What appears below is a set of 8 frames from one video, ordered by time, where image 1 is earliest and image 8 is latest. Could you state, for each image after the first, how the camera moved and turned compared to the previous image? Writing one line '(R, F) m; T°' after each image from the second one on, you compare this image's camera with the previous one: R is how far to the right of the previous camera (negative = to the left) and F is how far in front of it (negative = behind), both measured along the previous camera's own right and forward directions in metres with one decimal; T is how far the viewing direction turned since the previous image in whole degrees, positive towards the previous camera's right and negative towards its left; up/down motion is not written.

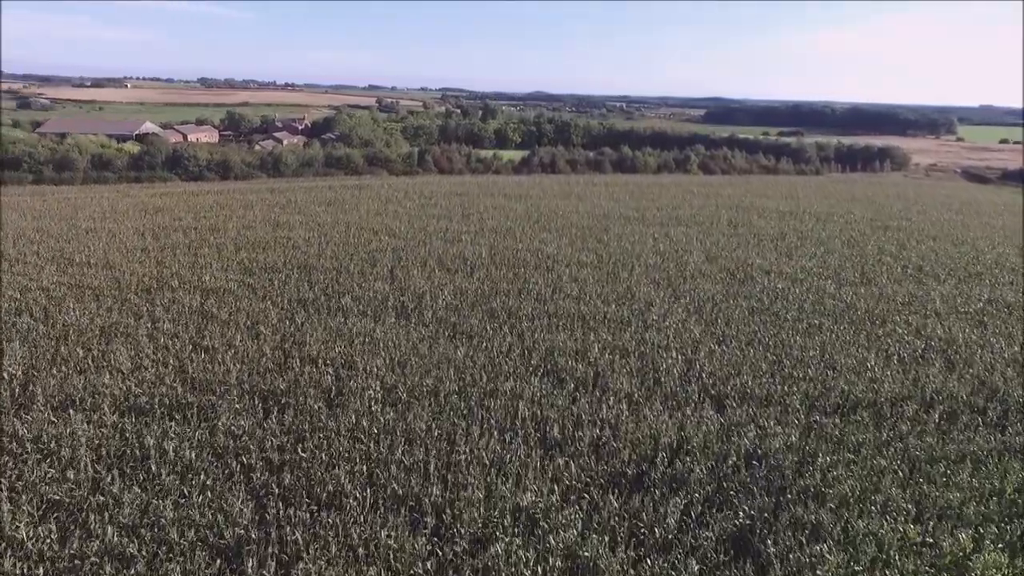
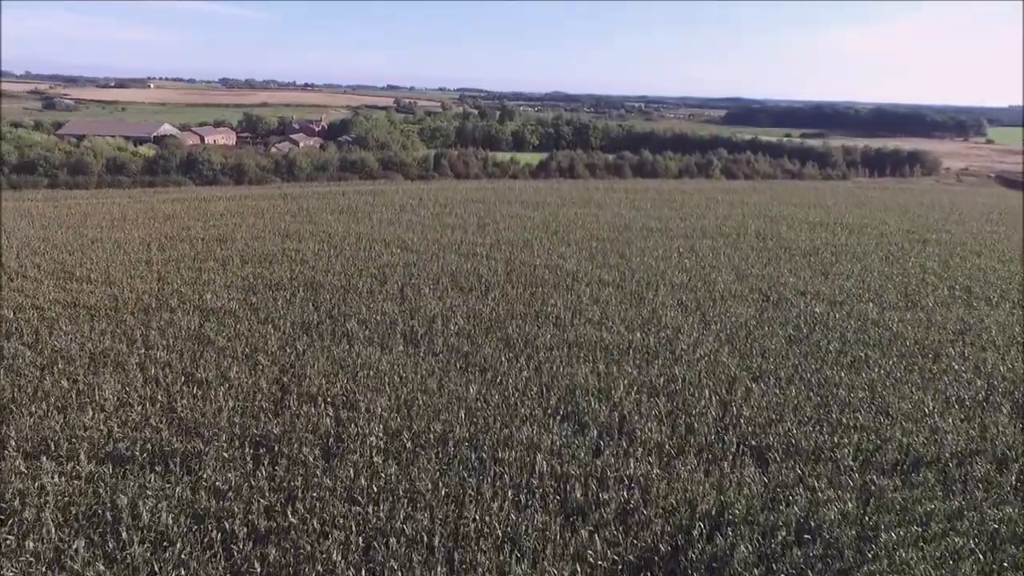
(0.0, +0.7) m; -2°
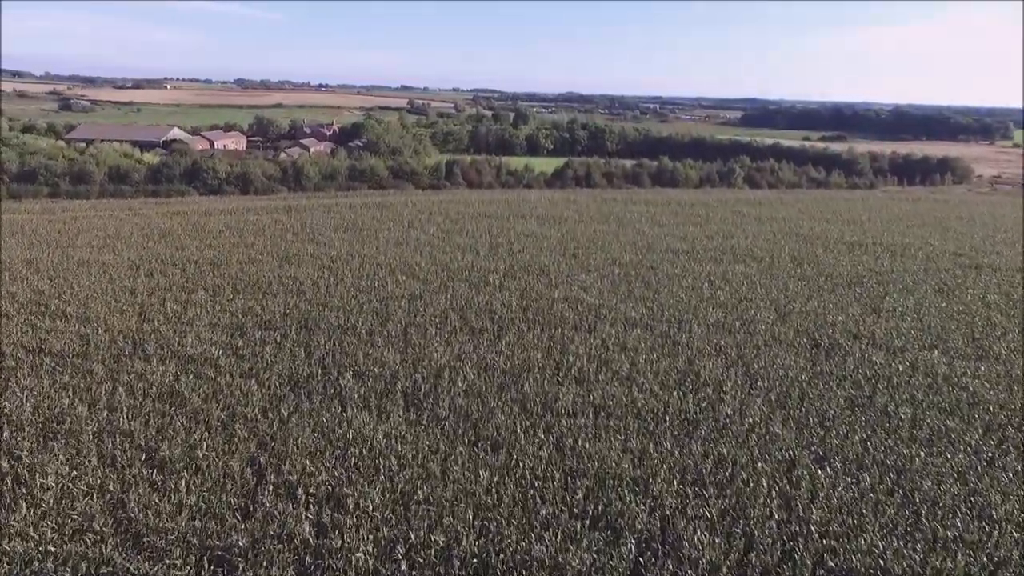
(-0.1, +1.2) m; -1°
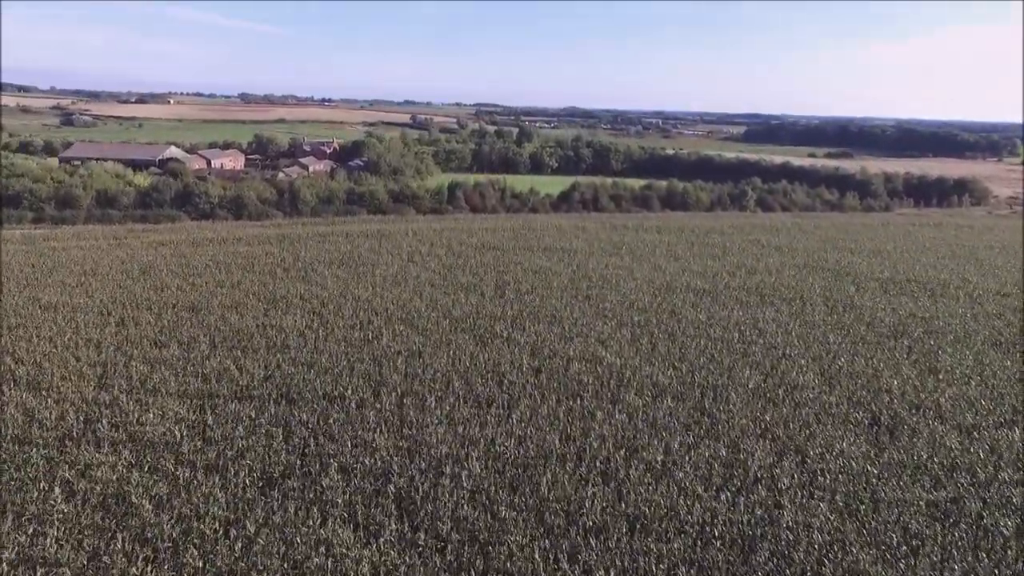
(-0.1, +1.3) m; 0°
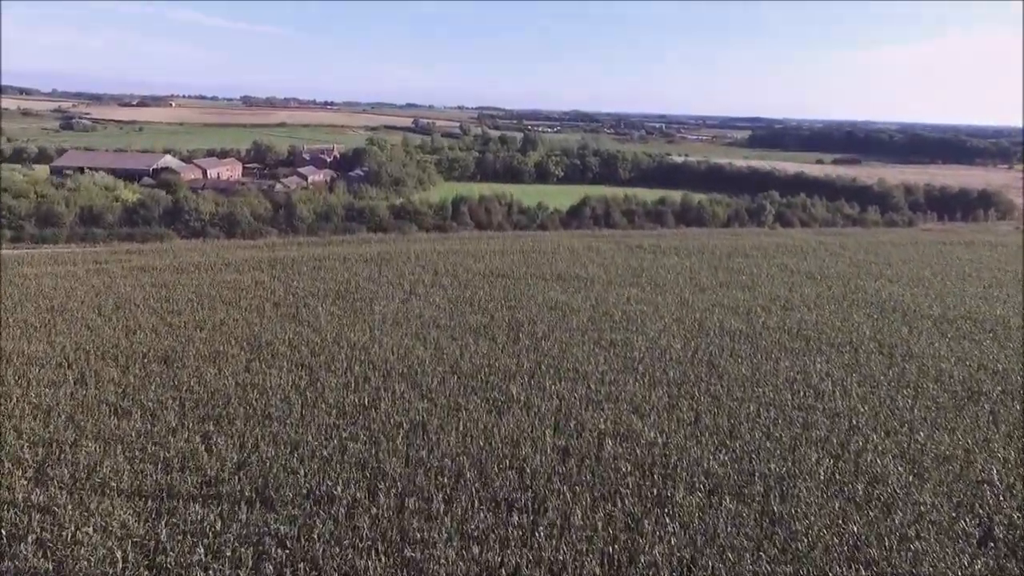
(-0.3, +1.6) m; 0°
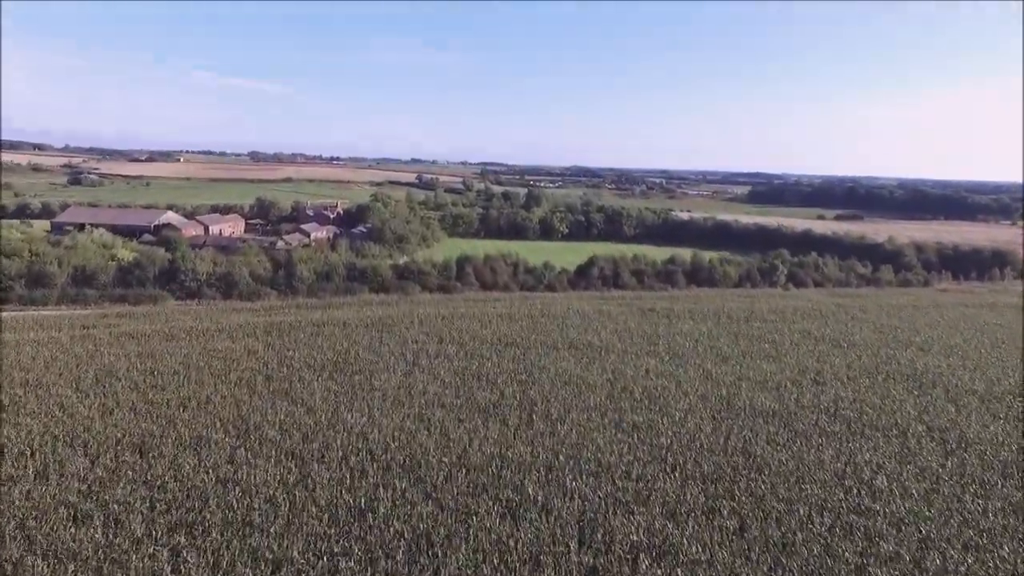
(-0.2, +1.0) m; 0°
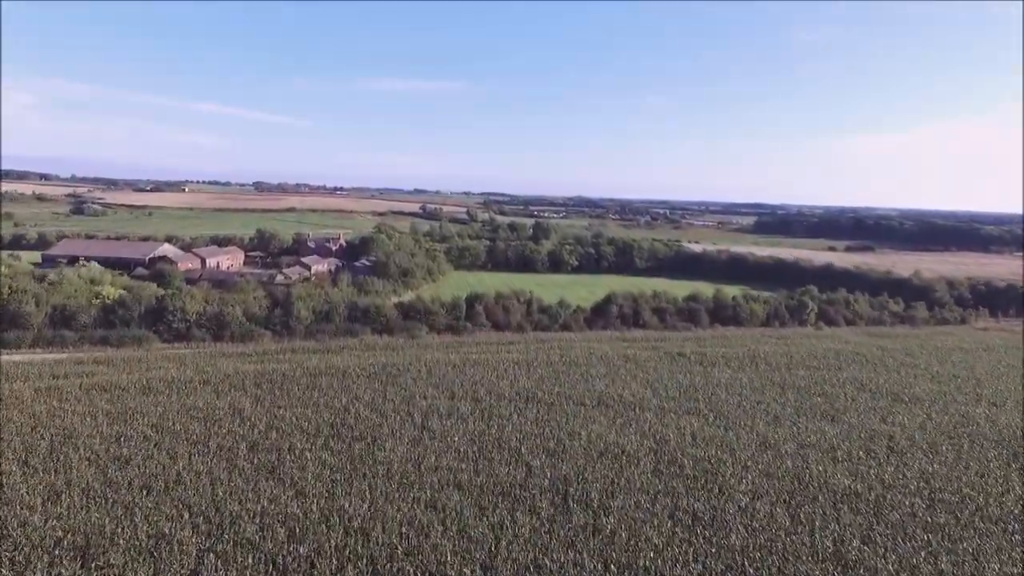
(-0.5, +2.0) m; 0°
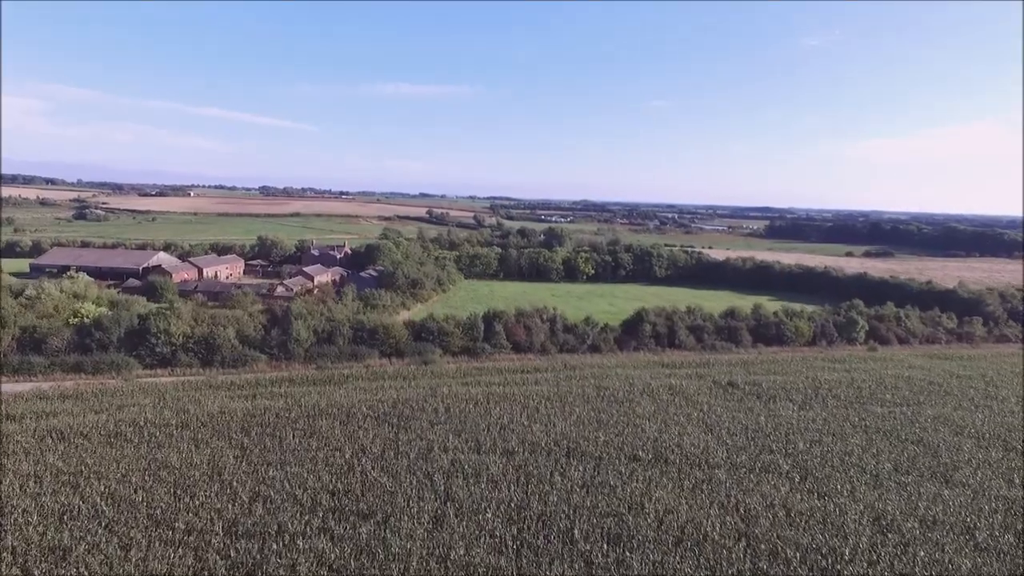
(-0.7, +2.7) m; 0°
